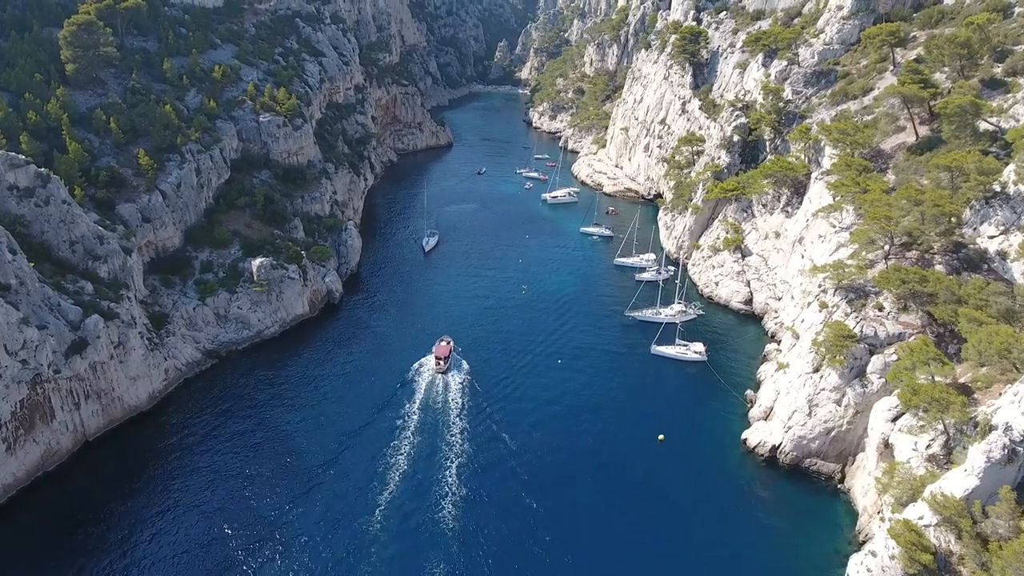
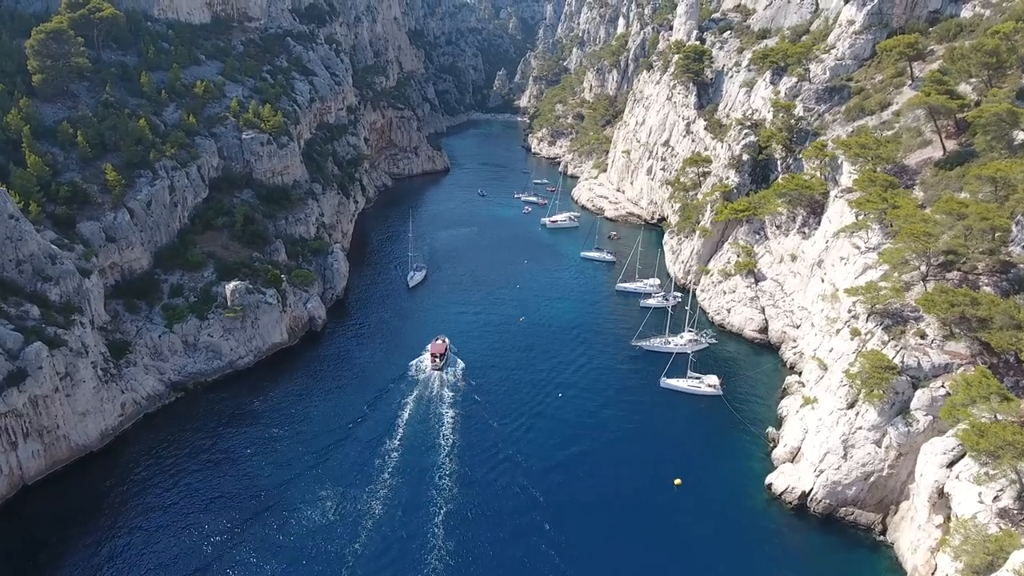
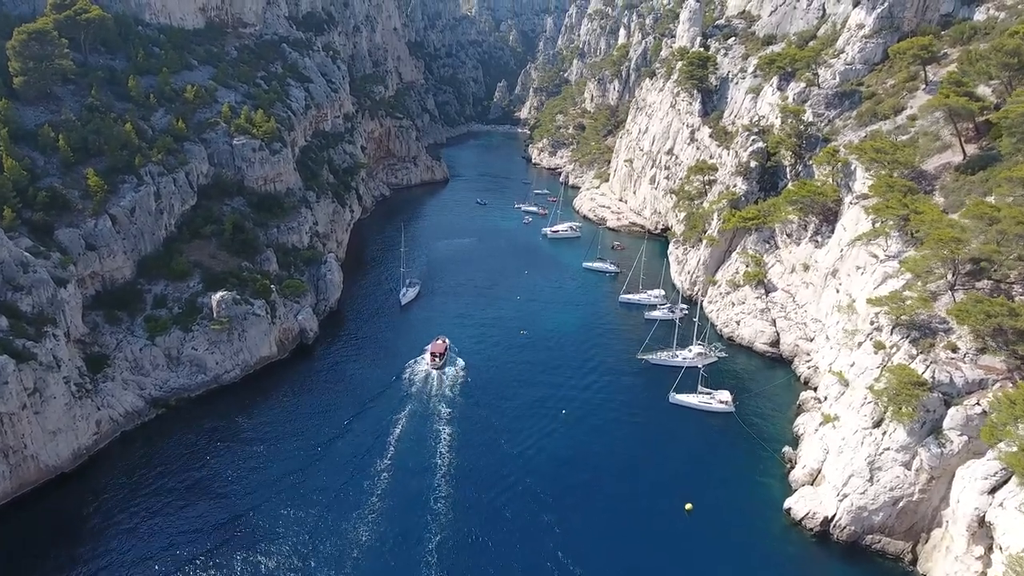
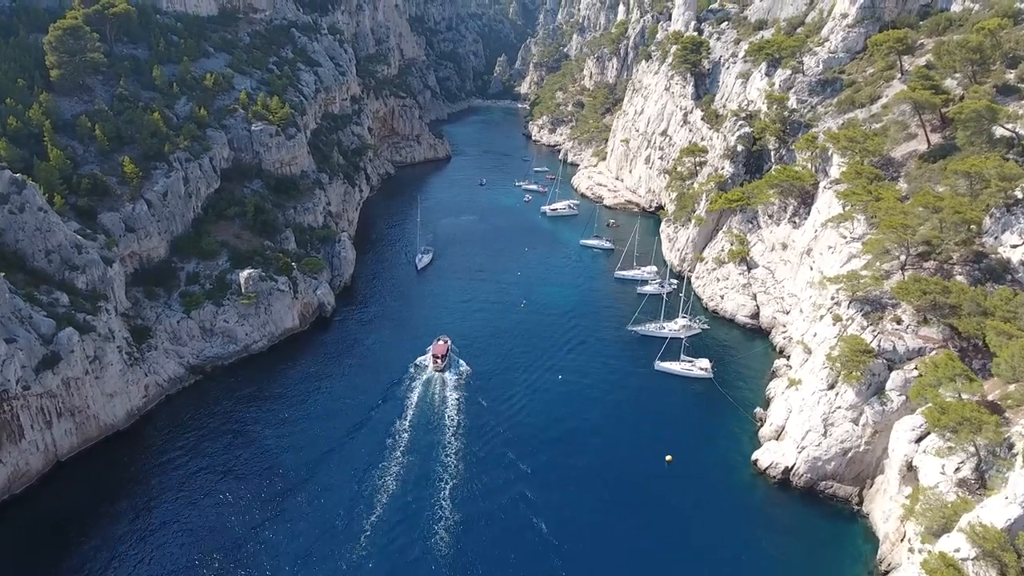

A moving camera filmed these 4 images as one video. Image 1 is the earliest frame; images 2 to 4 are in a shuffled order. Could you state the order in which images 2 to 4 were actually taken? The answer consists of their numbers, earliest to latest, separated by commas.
4, 2, 3
